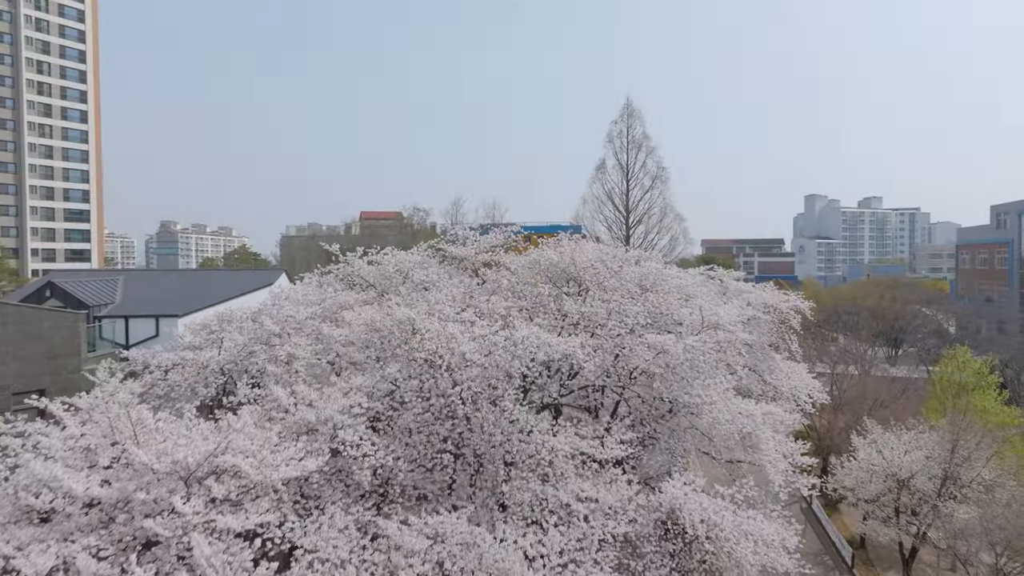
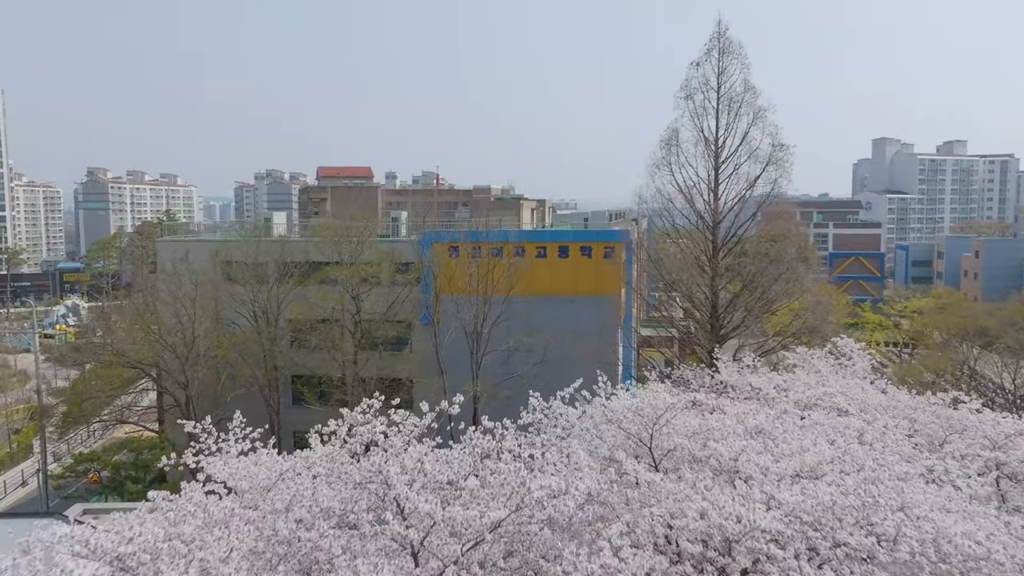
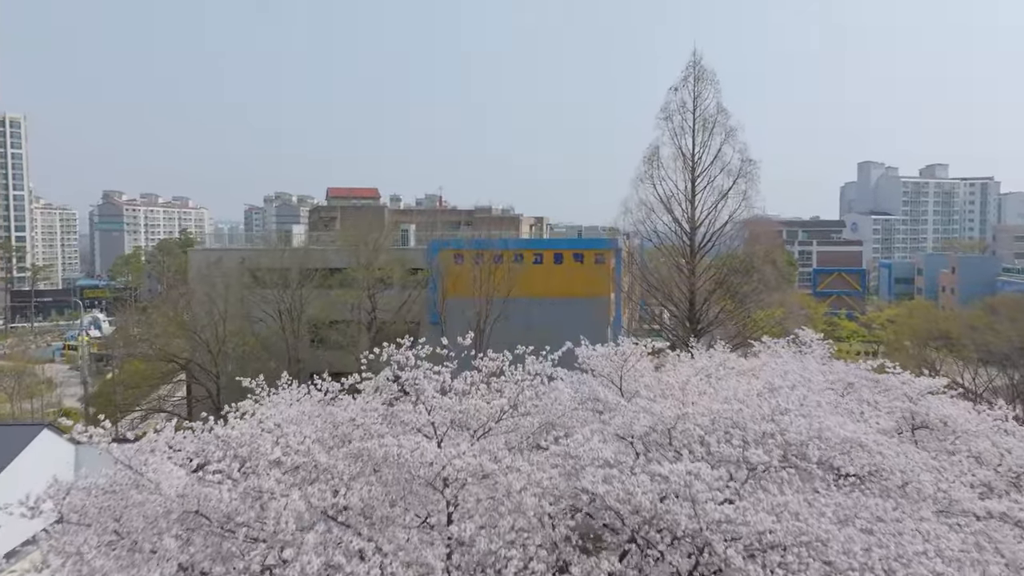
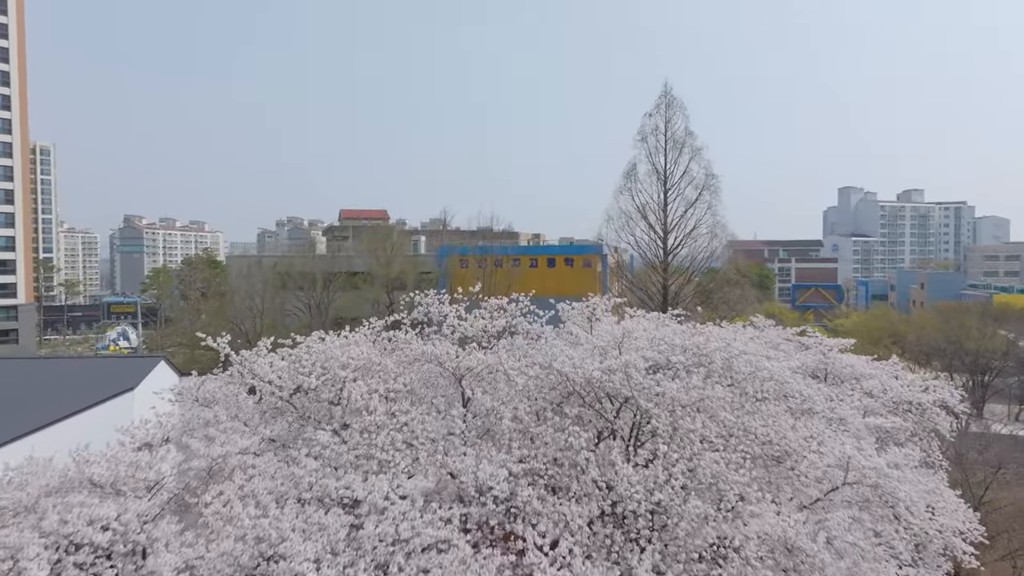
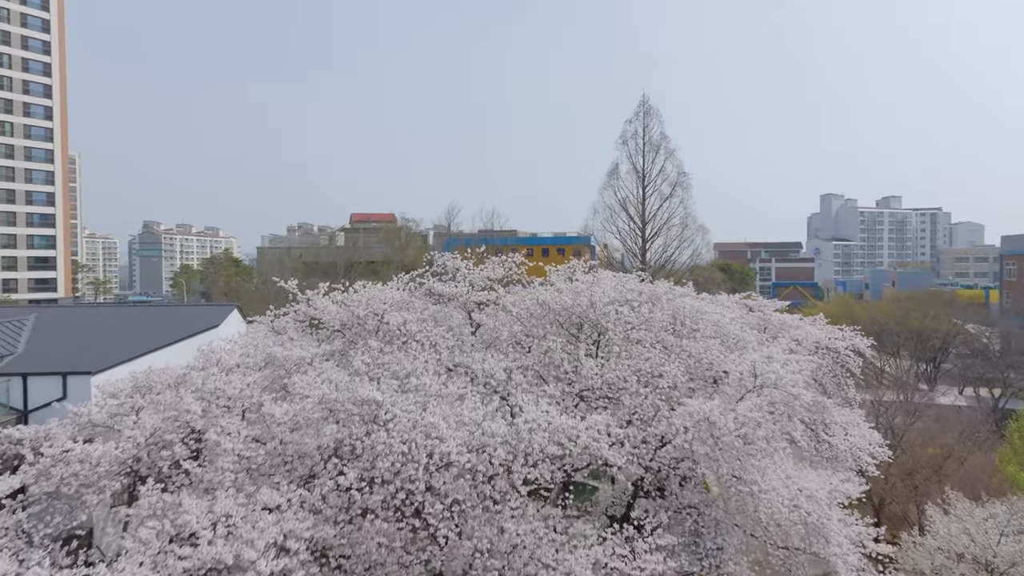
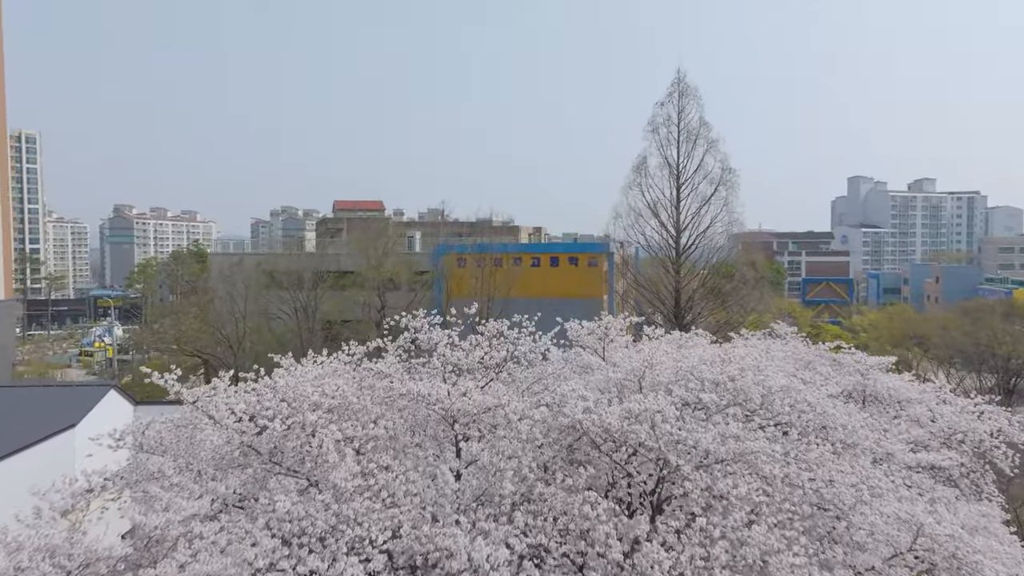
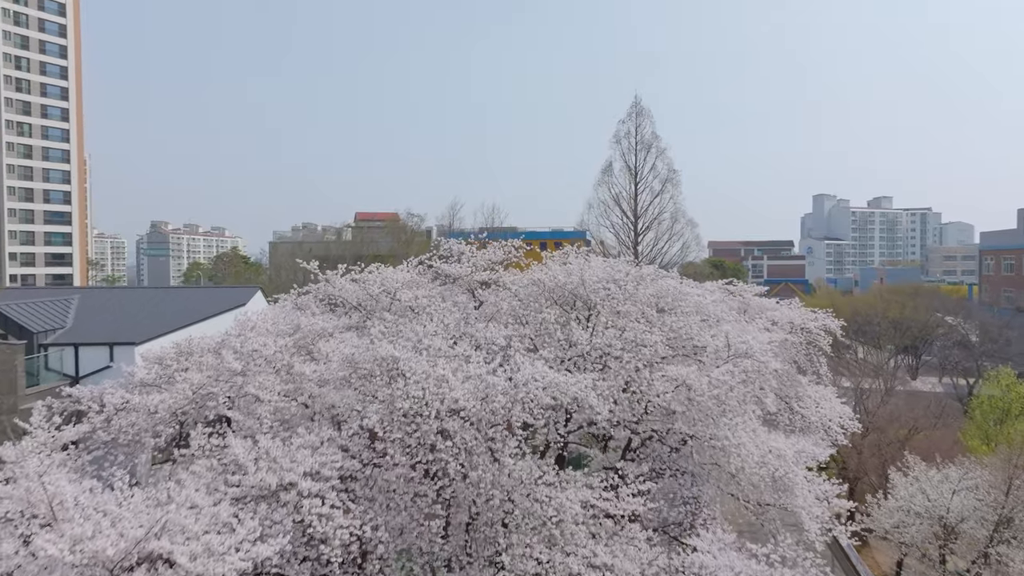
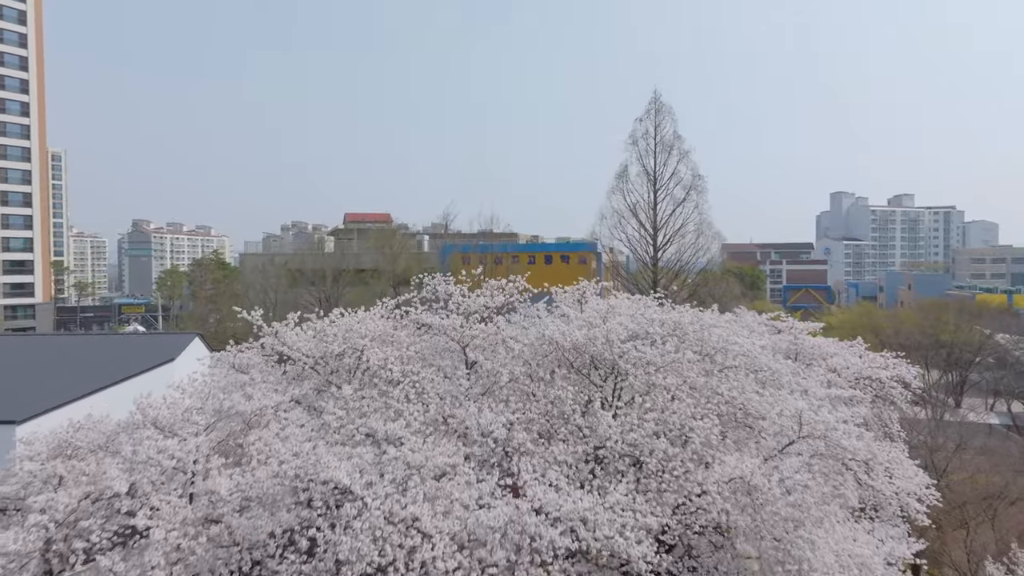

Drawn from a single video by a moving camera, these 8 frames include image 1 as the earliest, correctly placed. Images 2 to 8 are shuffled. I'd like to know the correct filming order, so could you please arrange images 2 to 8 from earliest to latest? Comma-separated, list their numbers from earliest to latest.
7, 5, 8, 4, 6, 3, 2
